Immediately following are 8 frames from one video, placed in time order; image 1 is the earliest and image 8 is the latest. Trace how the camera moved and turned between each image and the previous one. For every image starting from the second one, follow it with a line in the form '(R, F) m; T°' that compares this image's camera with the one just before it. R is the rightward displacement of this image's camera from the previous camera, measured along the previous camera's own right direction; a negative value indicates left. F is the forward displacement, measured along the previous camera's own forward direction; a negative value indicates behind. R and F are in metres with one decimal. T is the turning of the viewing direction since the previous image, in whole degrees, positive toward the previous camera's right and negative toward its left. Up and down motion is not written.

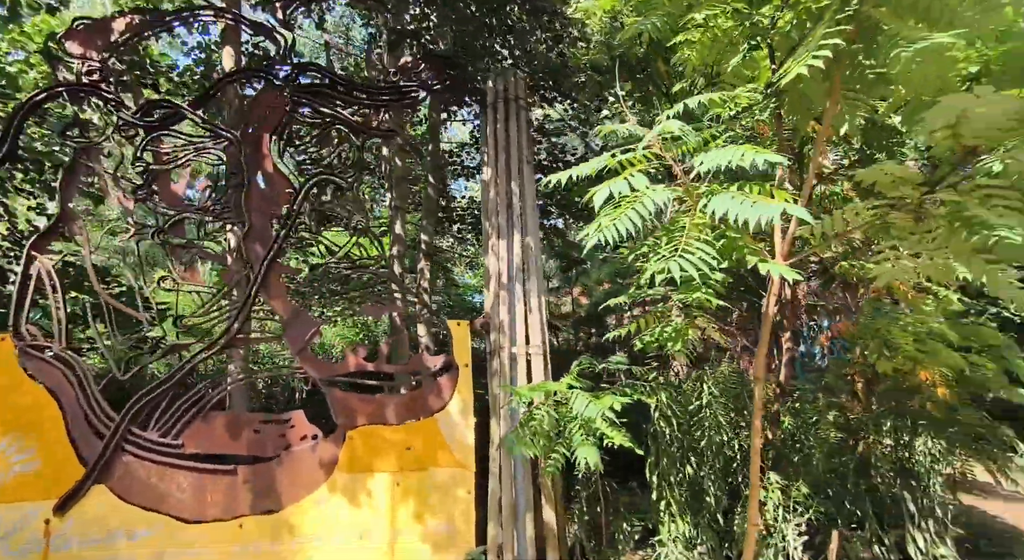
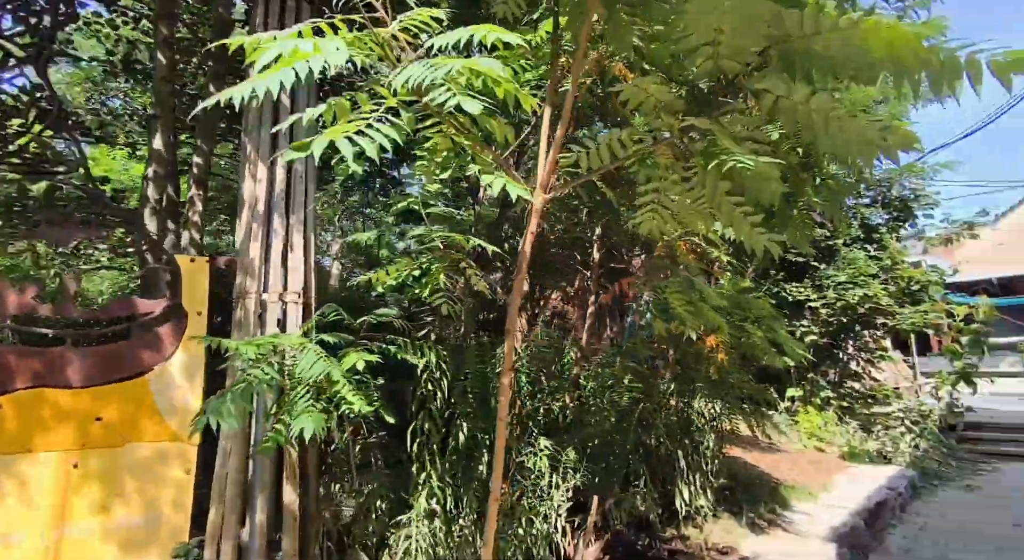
(+0.3, +0.3) m; +16°
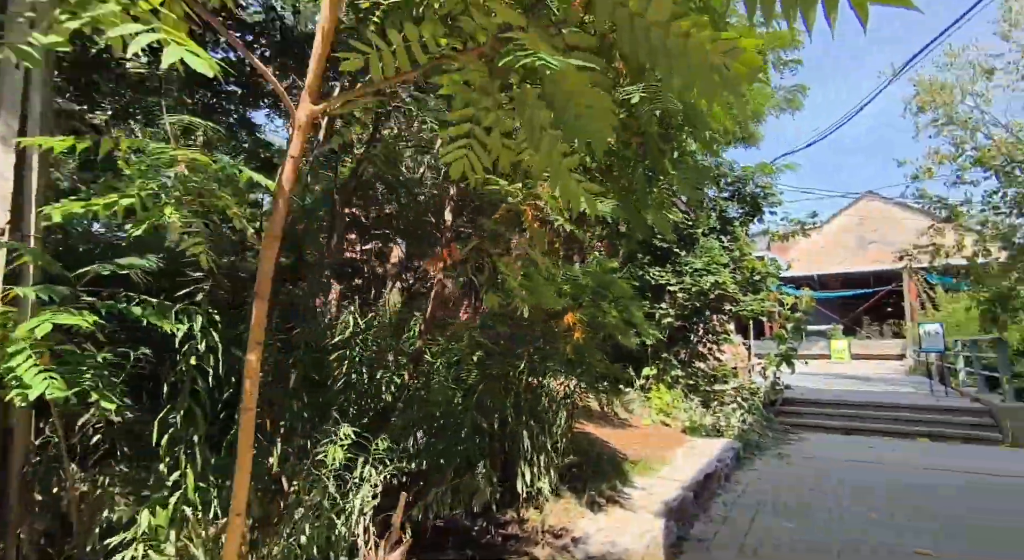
(+0.2, +0.3) m; +12°
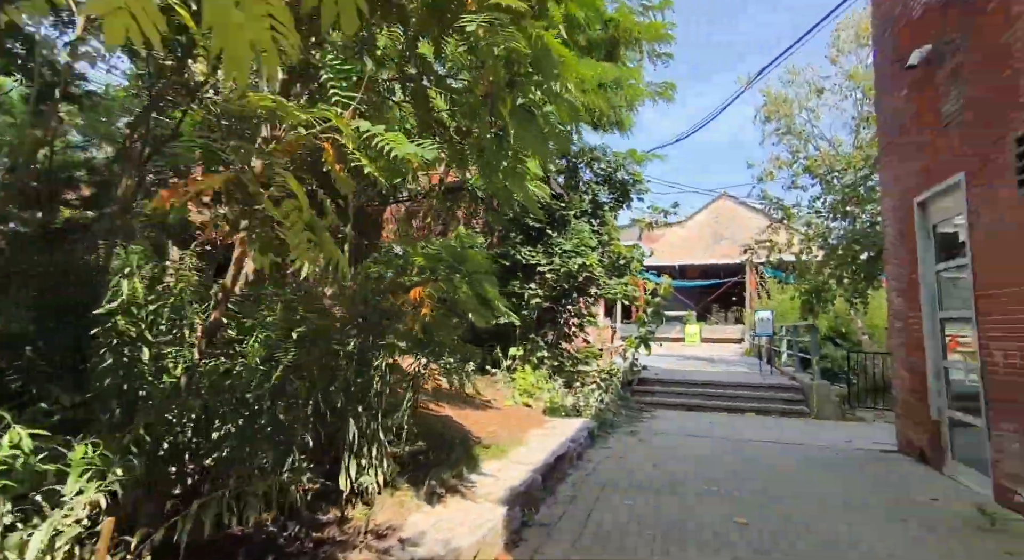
(+0.2, +0.3) m; +13°
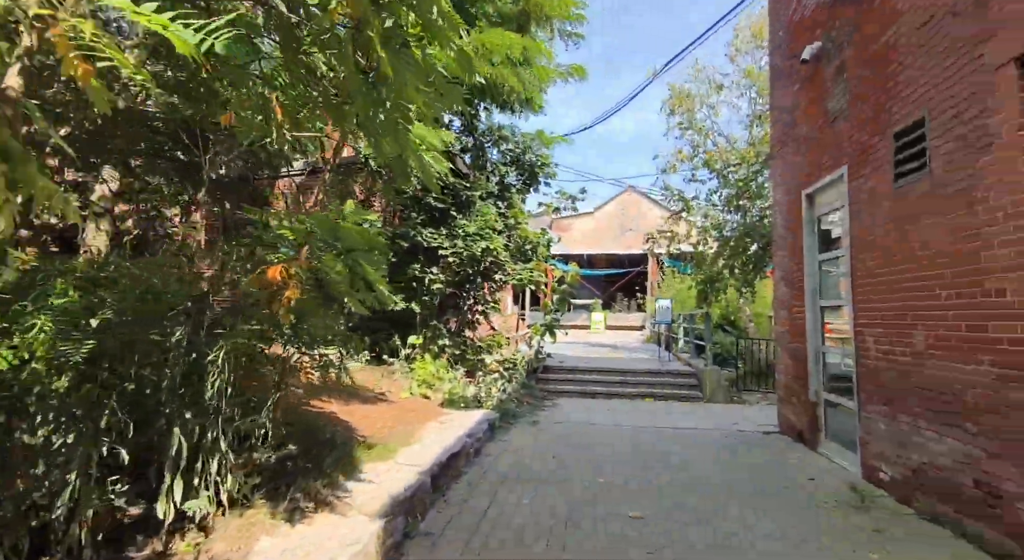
(+0.1, +0.3) m; +9°
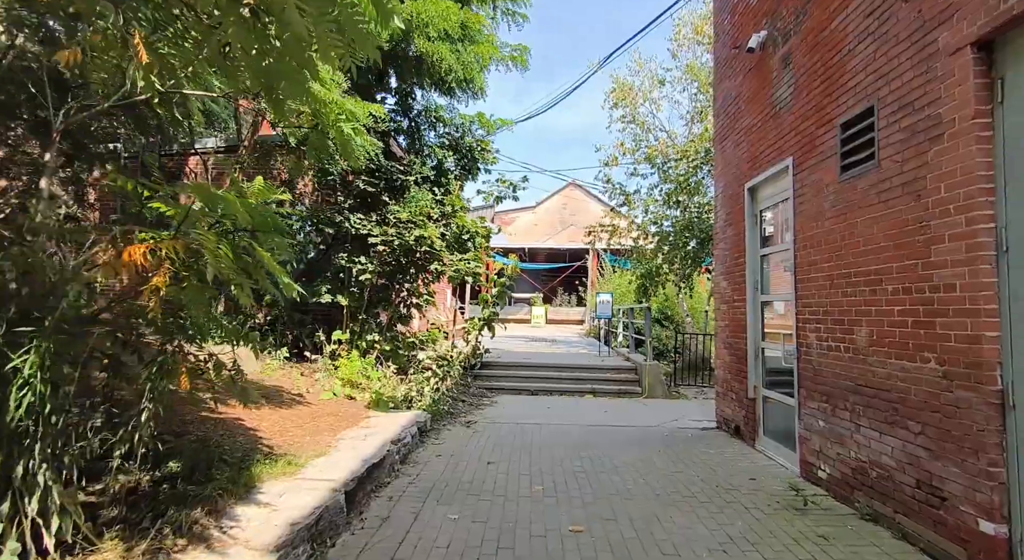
(+0.1, +0.4) m; +6°
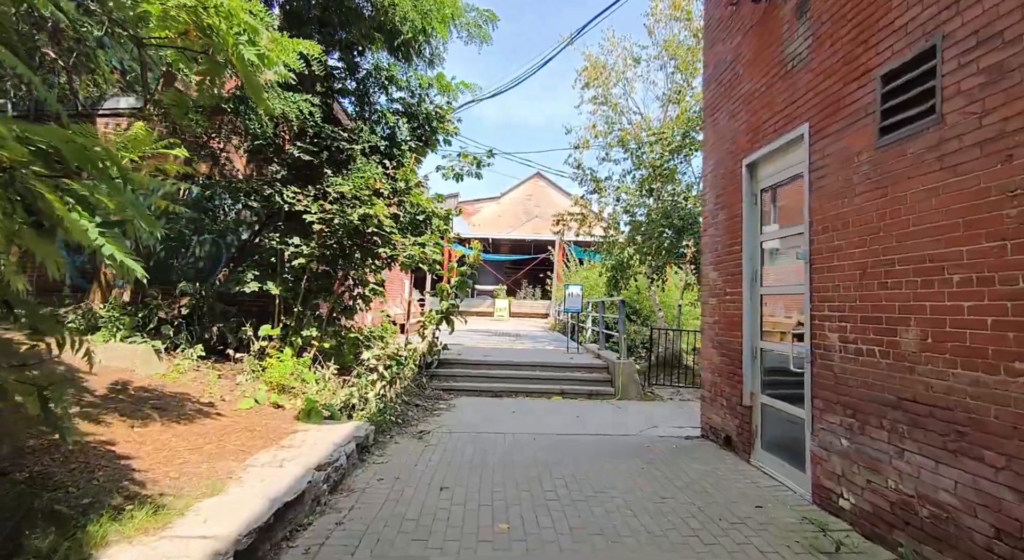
(0.0, +0.9) m; +4°
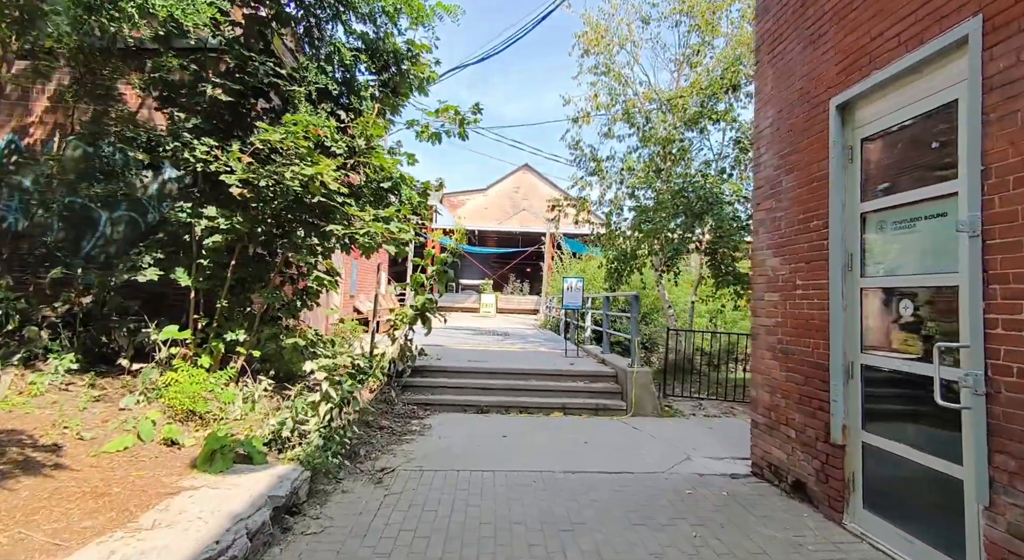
(-0.1, +1.5) m; +2°
